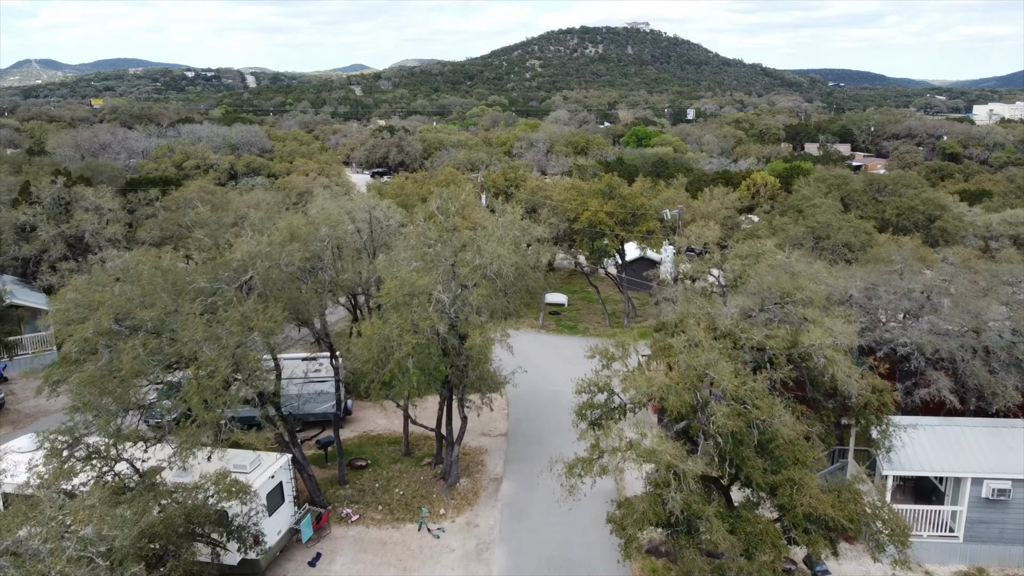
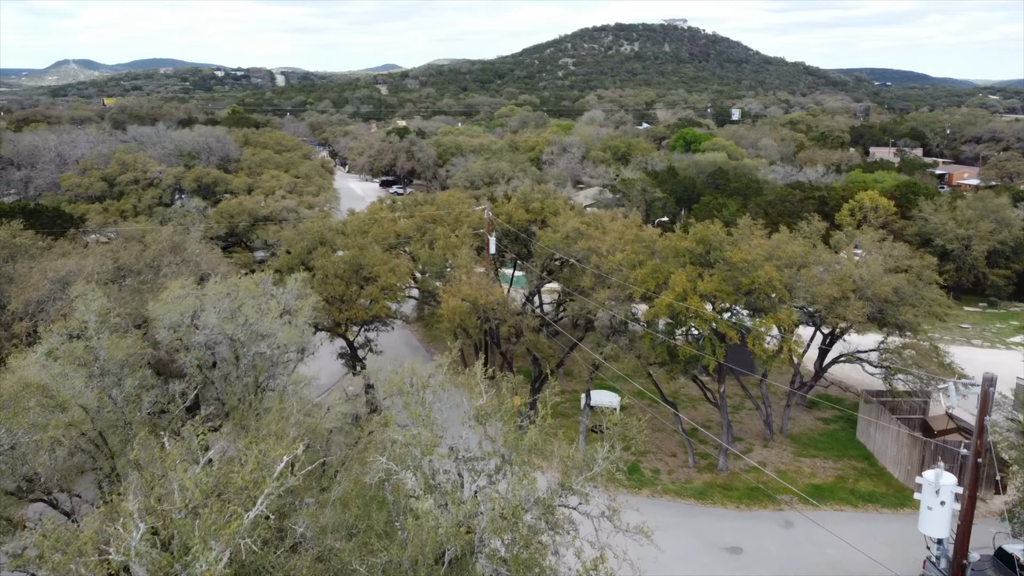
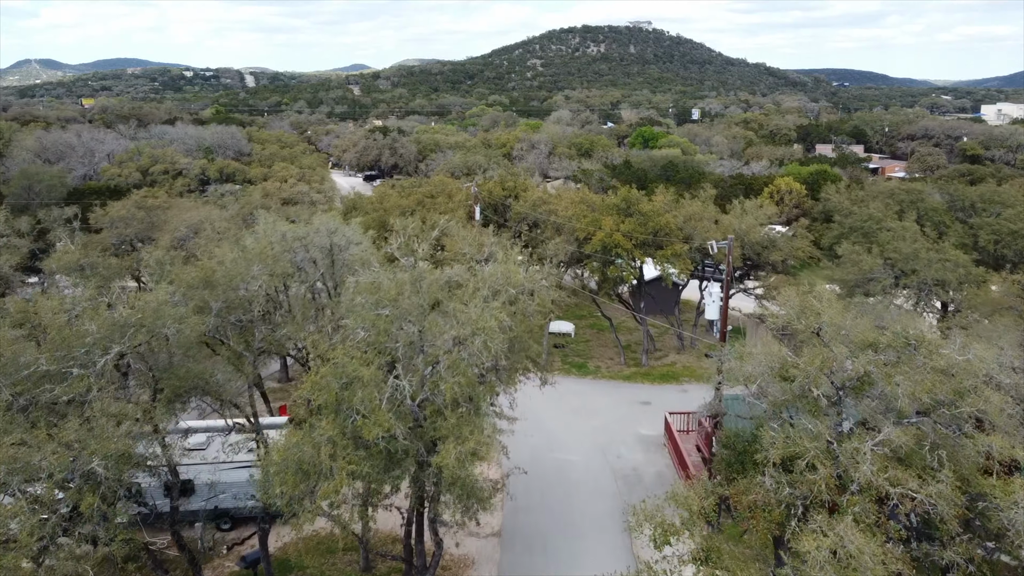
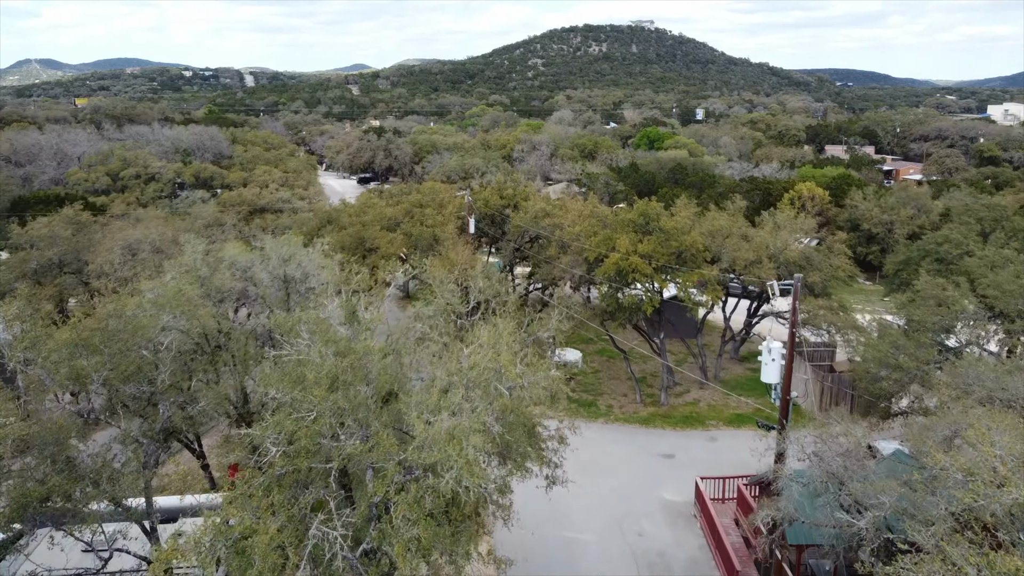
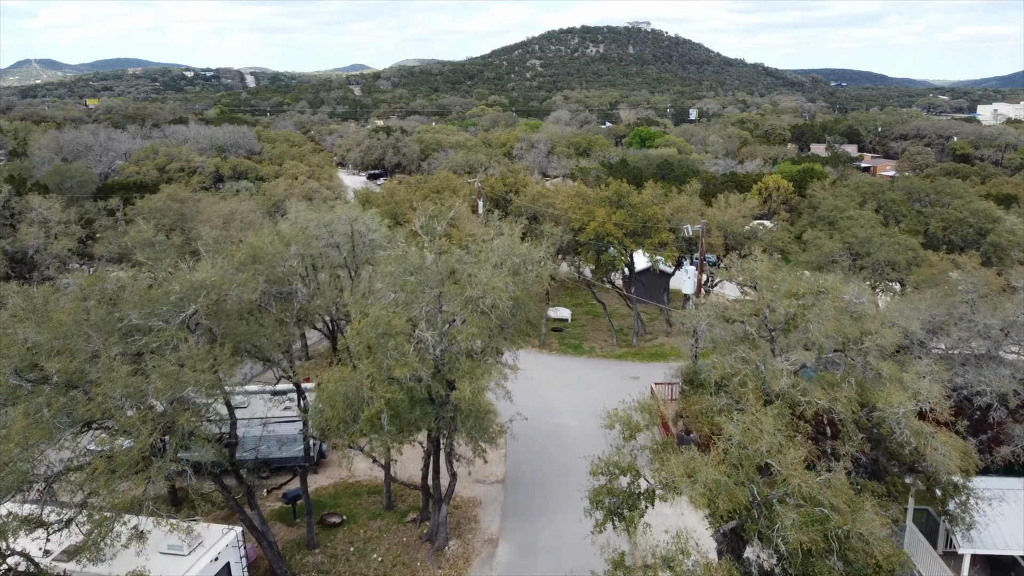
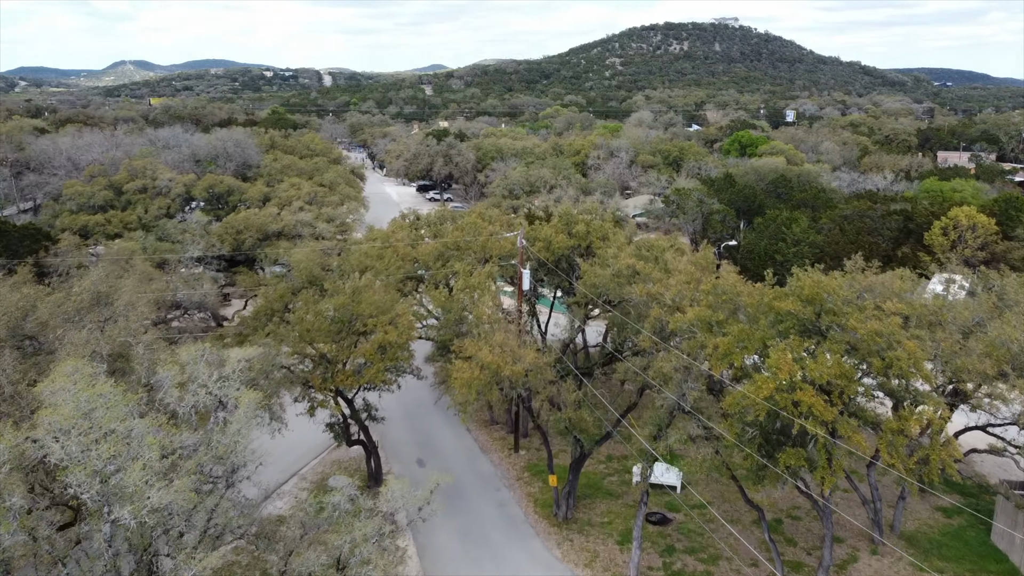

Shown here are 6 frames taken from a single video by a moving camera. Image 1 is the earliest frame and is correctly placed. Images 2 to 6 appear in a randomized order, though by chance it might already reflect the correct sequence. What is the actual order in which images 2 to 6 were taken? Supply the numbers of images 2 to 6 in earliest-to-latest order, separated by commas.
5, 3, 4, 2, 6
